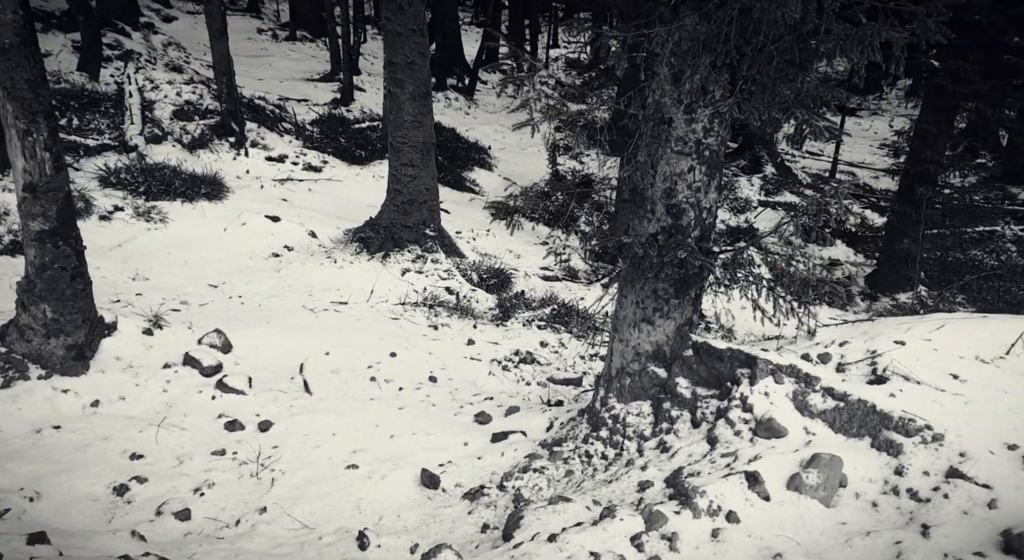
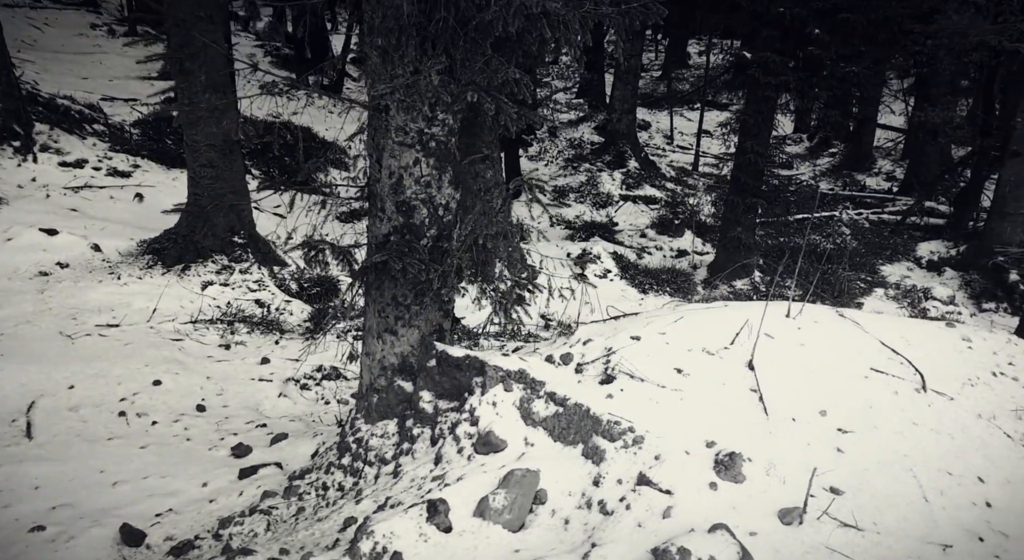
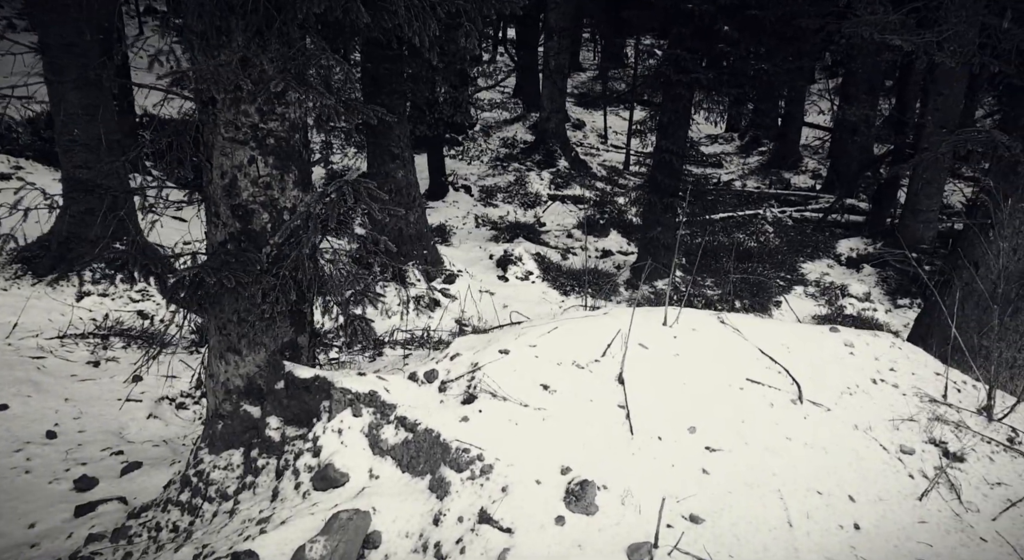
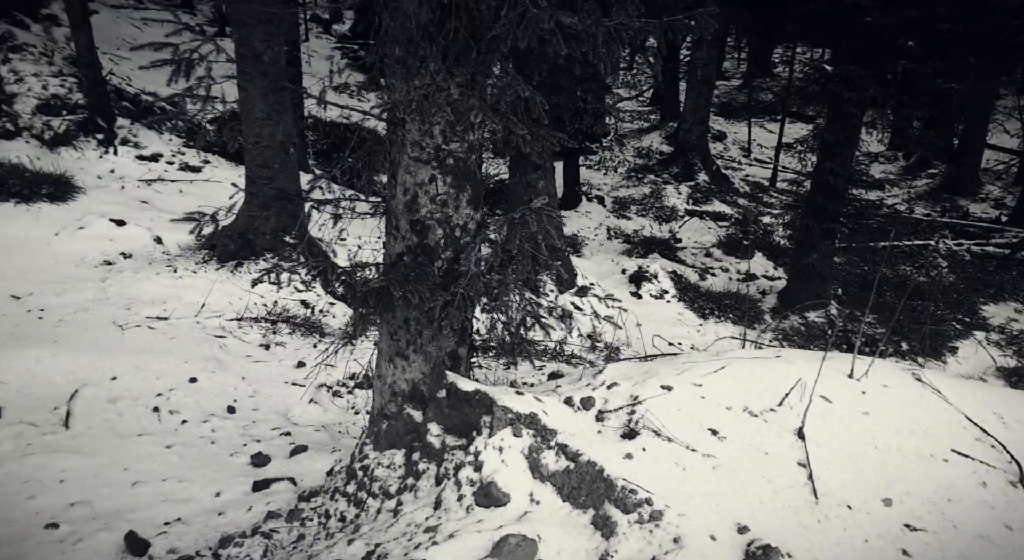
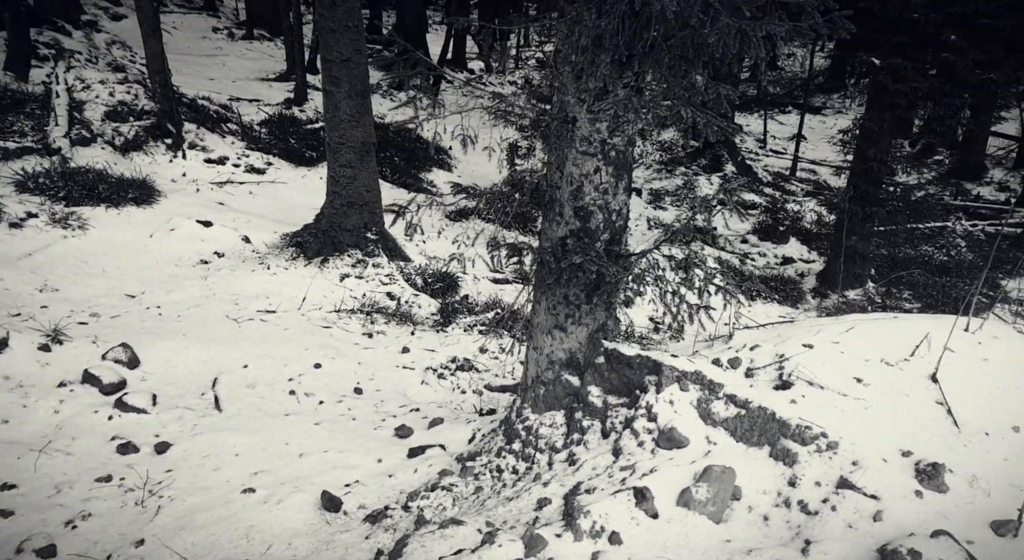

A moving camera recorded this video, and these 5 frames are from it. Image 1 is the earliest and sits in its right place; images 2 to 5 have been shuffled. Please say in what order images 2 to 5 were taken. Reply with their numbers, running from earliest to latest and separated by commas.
5, 2, 3, 4
